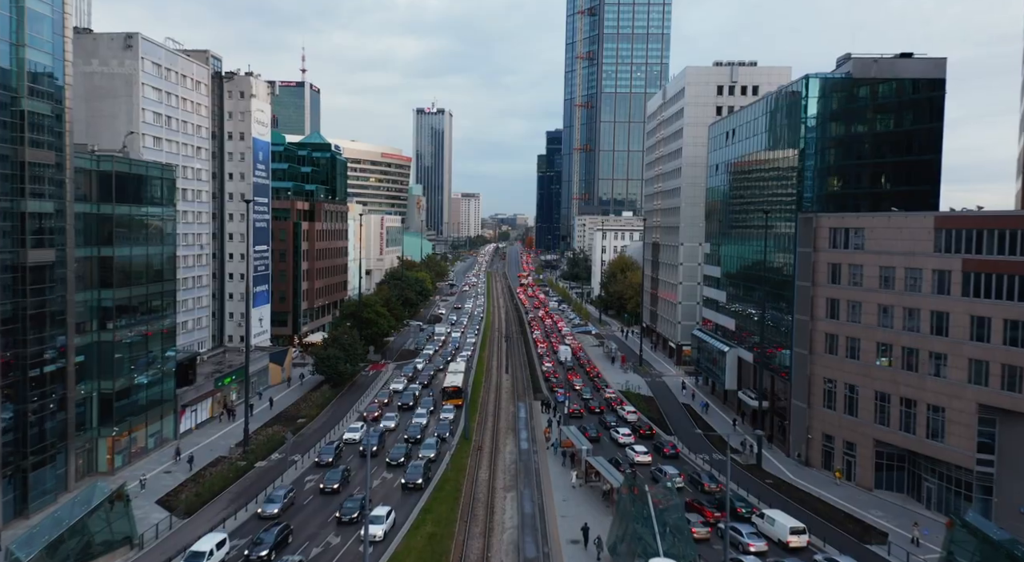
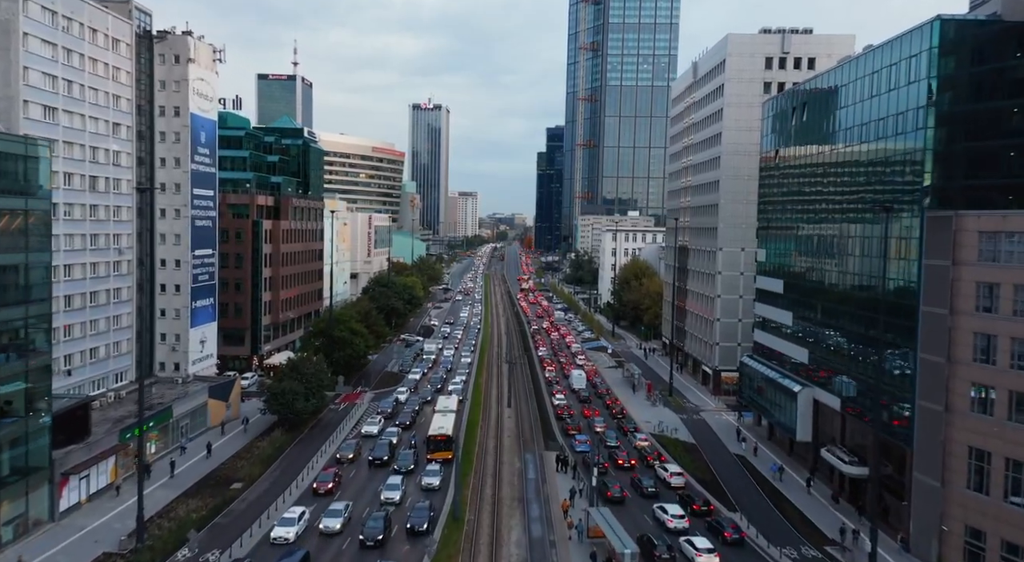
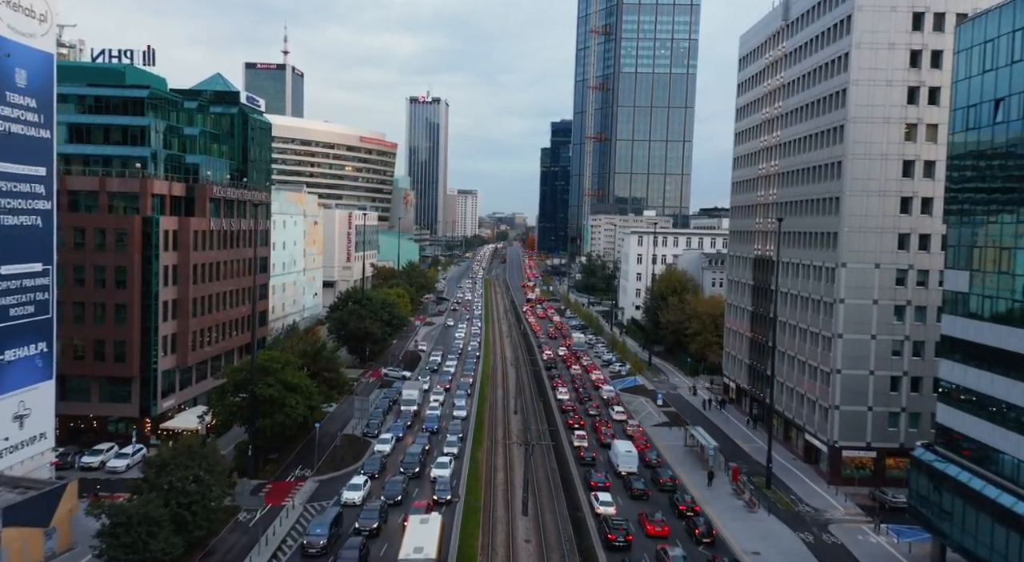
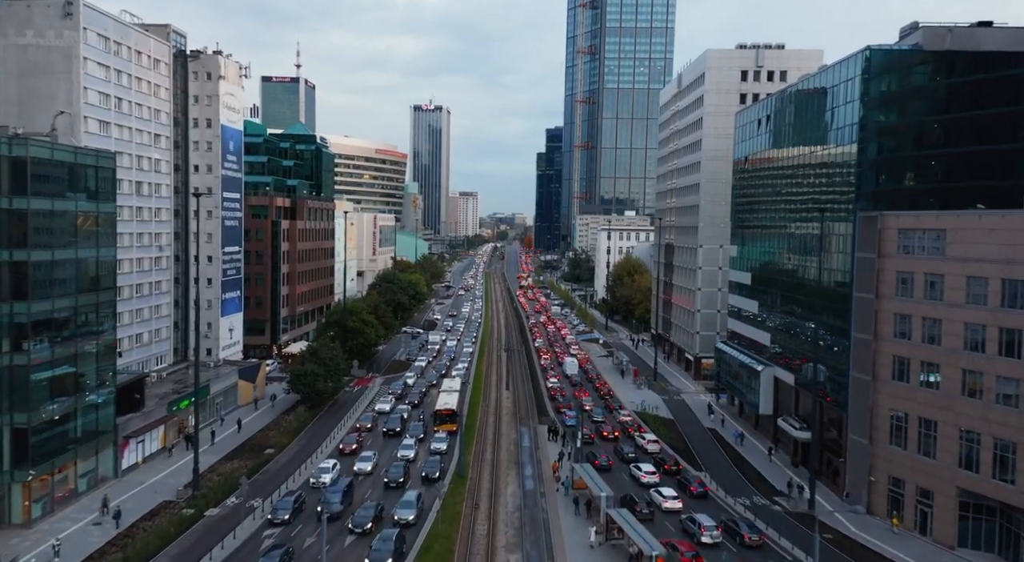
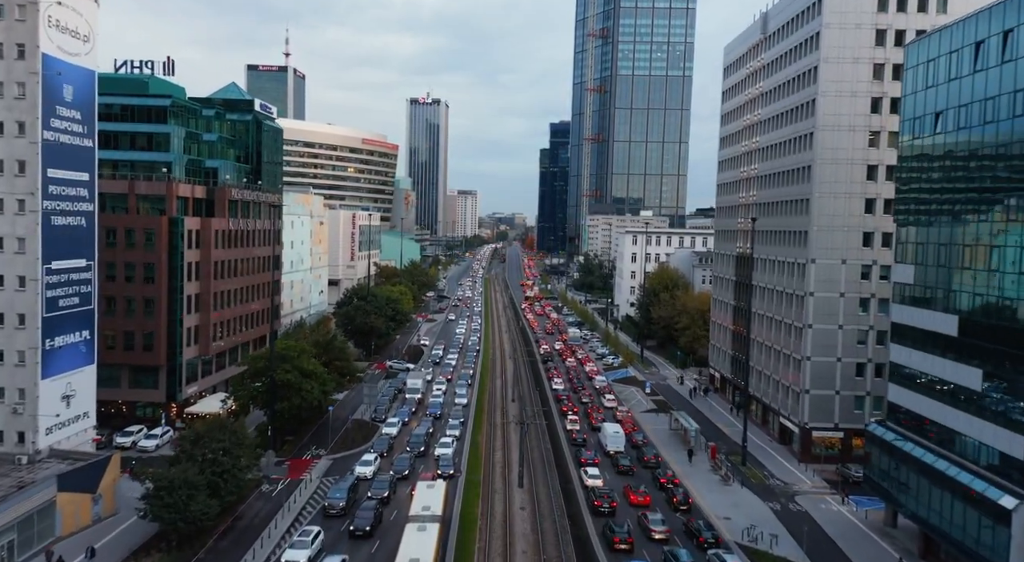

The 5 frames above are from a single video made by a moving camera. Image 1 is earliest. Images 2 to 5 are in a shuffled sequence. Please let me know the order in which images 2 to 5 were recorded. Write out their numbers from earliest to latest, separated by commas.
4, 2, 5, 3
